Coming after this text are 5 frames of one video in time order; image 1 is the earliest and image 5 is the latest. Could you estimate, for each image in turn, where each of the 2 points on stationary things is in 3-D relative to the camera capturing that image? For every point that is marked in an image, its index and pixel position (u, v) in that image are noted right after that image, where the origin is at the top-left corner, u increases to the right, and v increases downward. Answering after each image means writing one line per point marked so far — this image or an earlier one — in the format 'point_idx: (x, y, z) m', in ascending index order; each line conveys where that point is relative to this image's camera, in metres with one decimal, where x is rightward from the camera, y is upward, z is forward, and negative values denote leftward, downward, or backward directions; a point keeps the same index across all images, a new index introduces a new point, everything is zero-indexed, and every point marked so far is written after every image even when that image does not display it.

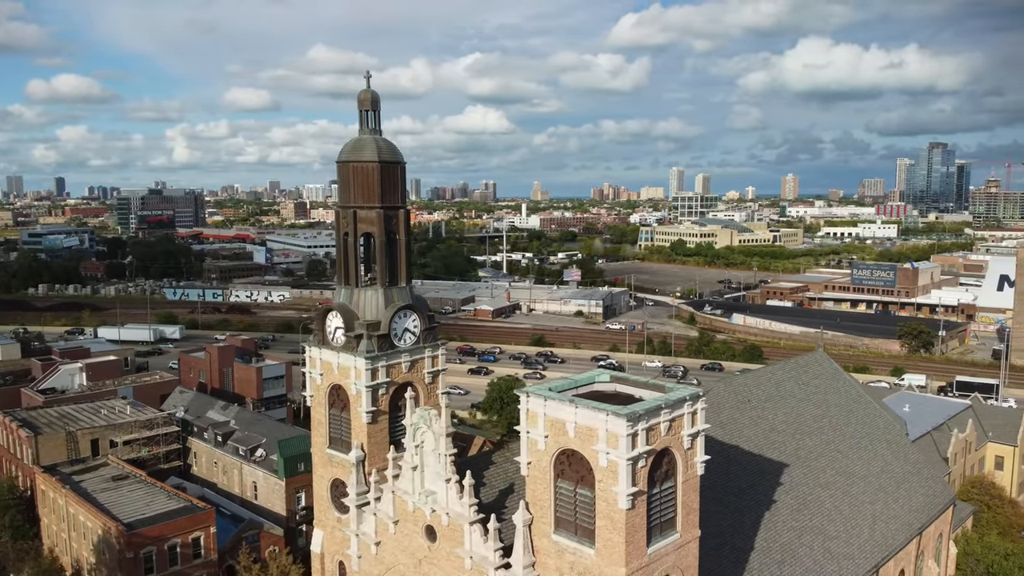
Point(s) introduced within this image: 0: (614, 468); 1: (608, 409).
0: (+1.8, -3.3, +15.8) m
1: (+1.6, -2.2, +15.8) m
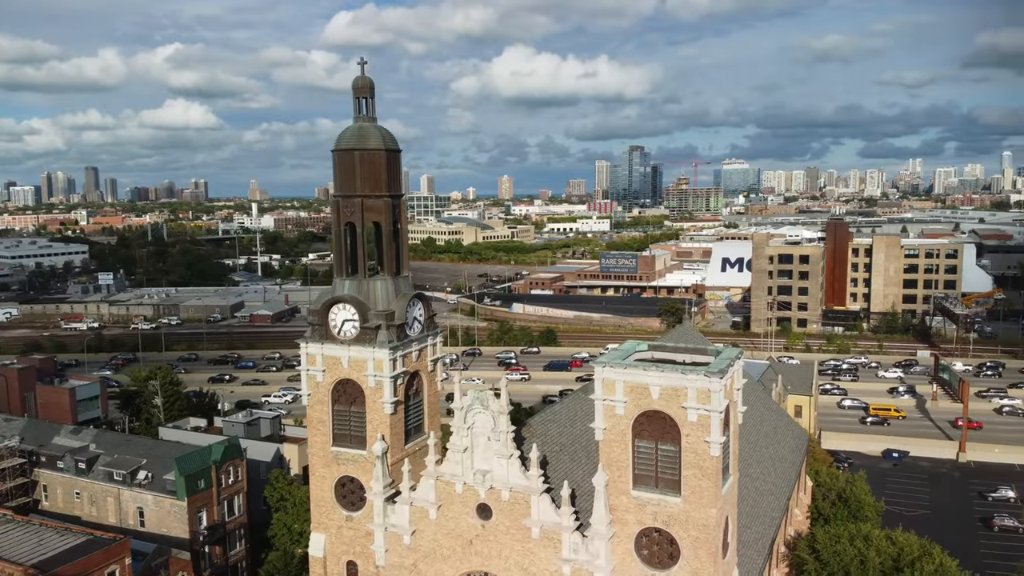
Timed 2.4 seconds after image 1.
0: (+3.9, -2.7, +17.7) m
1: (+3.7, -1.6, +17.6) m
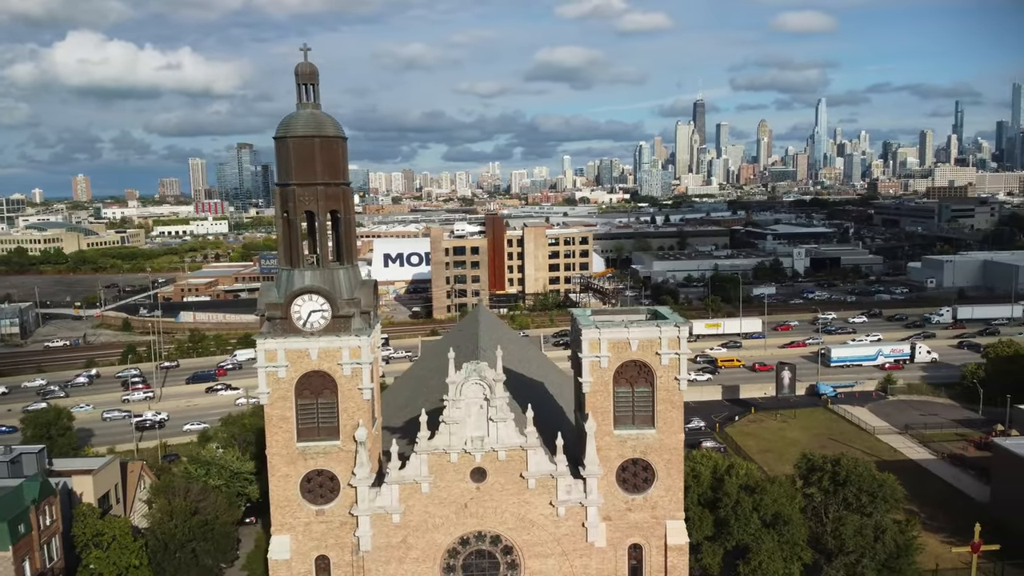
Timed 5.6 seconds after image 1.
0: (+4.0, -1.9, +21.6) m
1: (+3.8, -0.8, +21.4) m
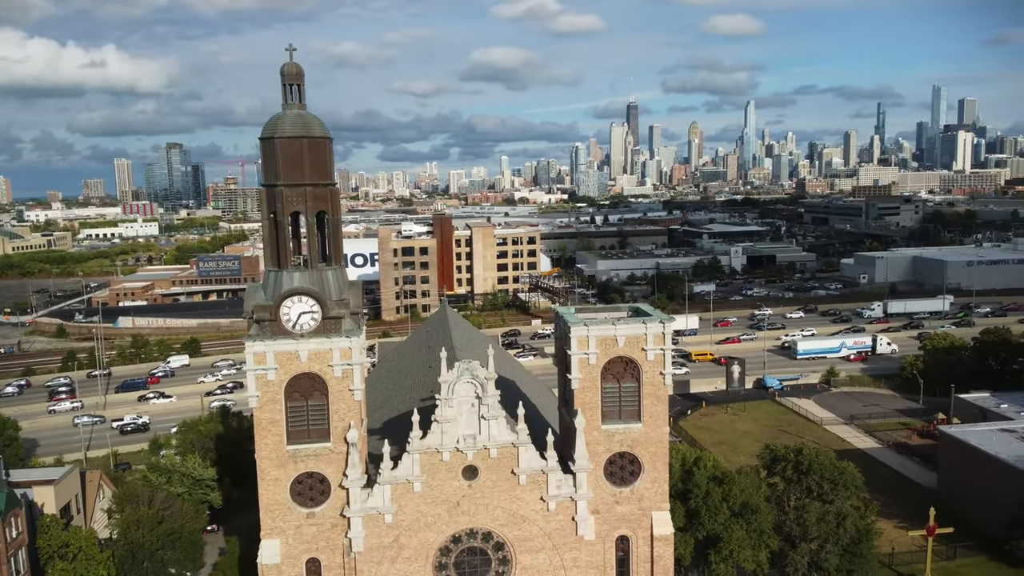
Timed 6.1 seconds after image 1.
0: (+3.8, -1.8, +22.1) m
1: (+3.5, -0.8, +21.9) m
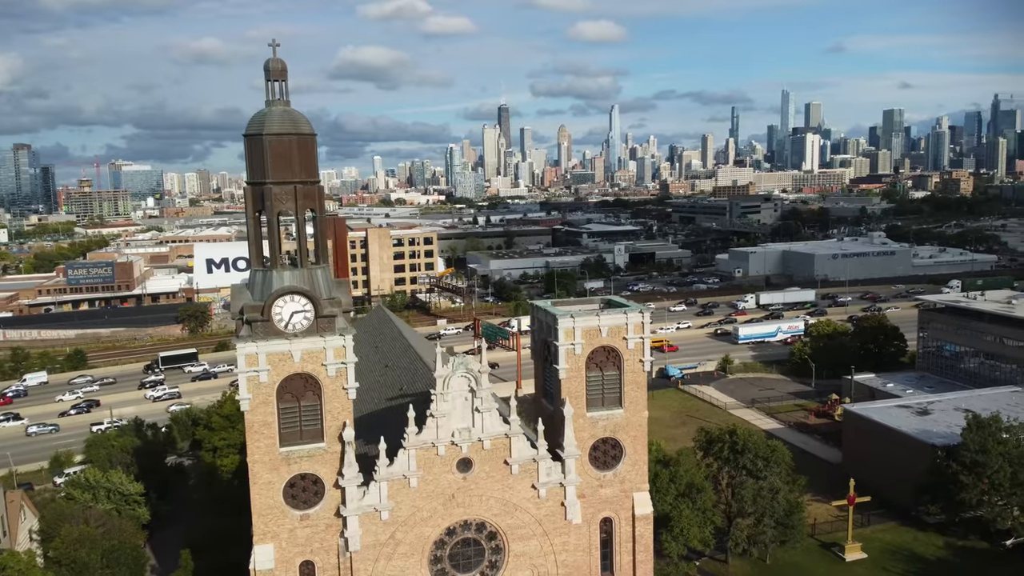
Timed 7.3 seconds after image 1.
0: (+3.4, -1.6, +23.2) m
1: (+3.2, -0.5, +23.0) m
